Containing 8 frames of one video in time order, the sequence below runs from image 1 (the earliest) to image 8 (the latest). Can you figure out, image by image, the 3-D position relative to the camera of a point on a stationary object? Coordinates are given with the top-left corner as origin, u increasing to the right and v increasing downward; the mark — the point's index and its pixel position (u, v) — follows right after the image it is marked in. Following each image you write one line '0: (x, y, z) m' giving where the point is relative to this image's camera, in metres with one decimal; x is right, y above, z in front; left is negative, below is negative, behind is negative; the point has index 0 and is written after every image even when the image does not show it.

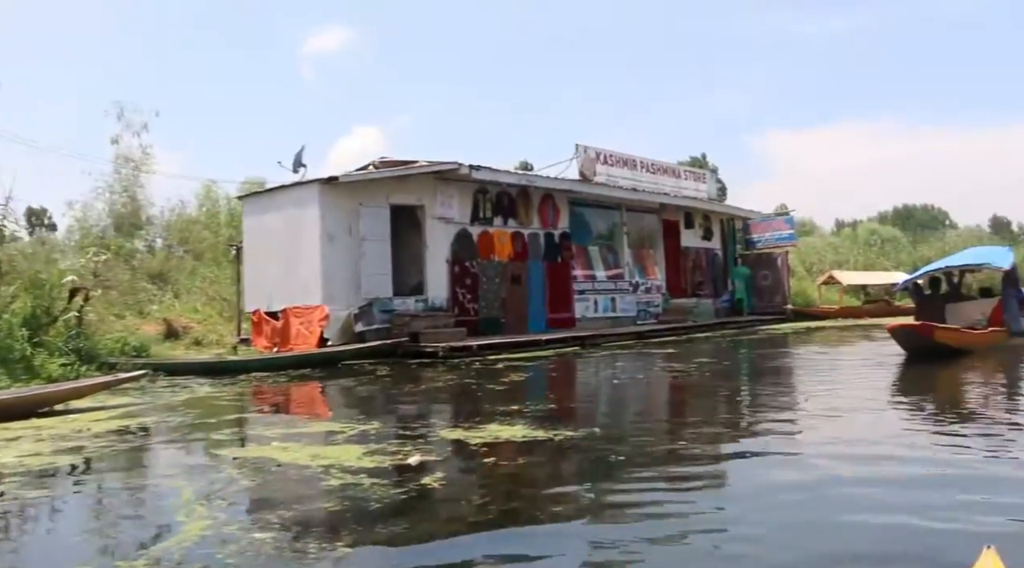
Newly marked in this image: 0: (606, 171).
0: (+1.7, +2.4, +19.8) m
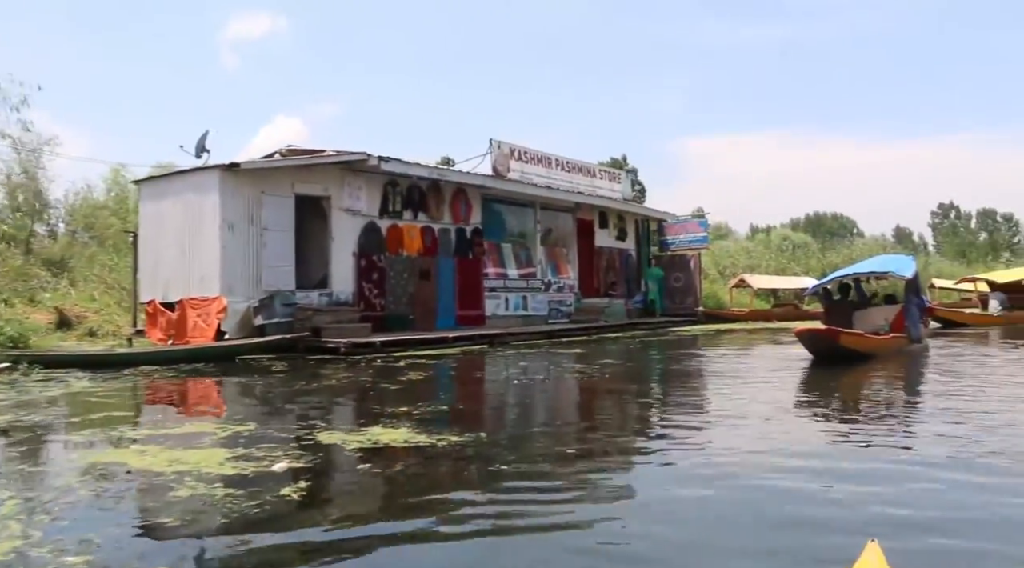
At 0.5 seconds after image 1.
0: (0.0, +2.4, +19.7) m
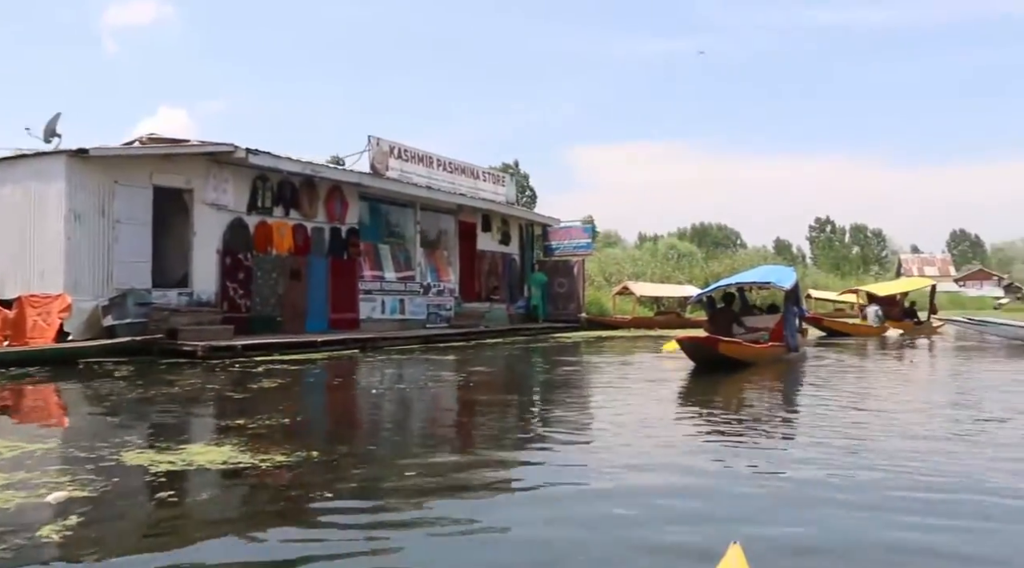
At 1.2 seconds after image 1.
0: (-2.2, +2.3, +19.2) m
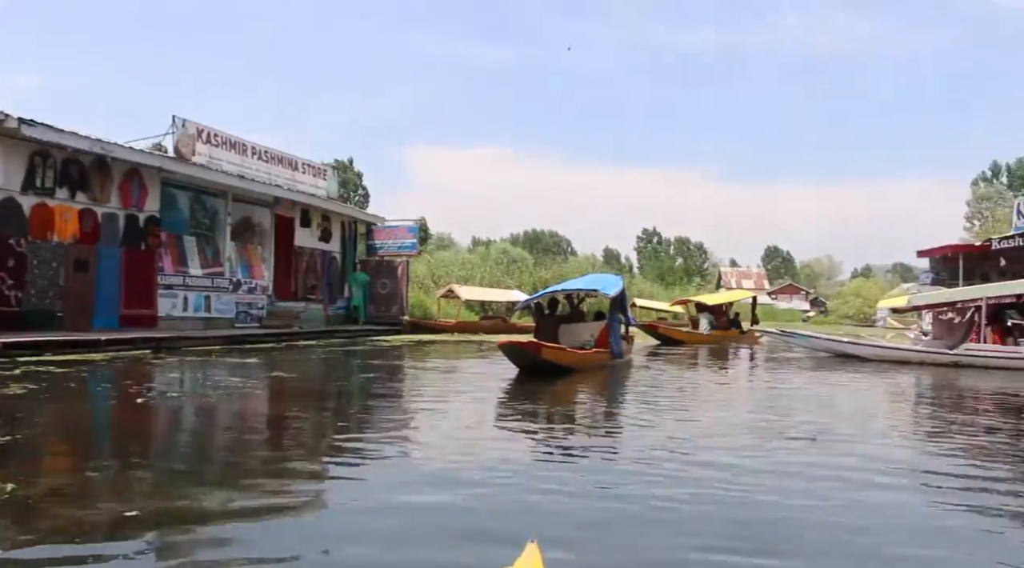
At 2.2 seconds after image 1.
0: (-5.5, +2.4, +18.0) m
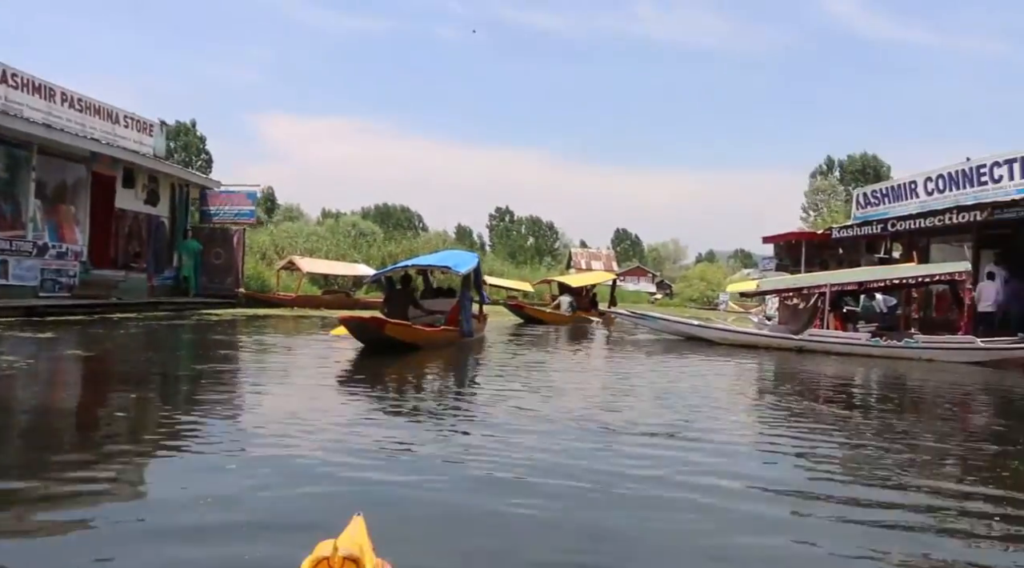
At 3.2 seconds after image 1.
0: (-8.0, +3.0, +16.1) m
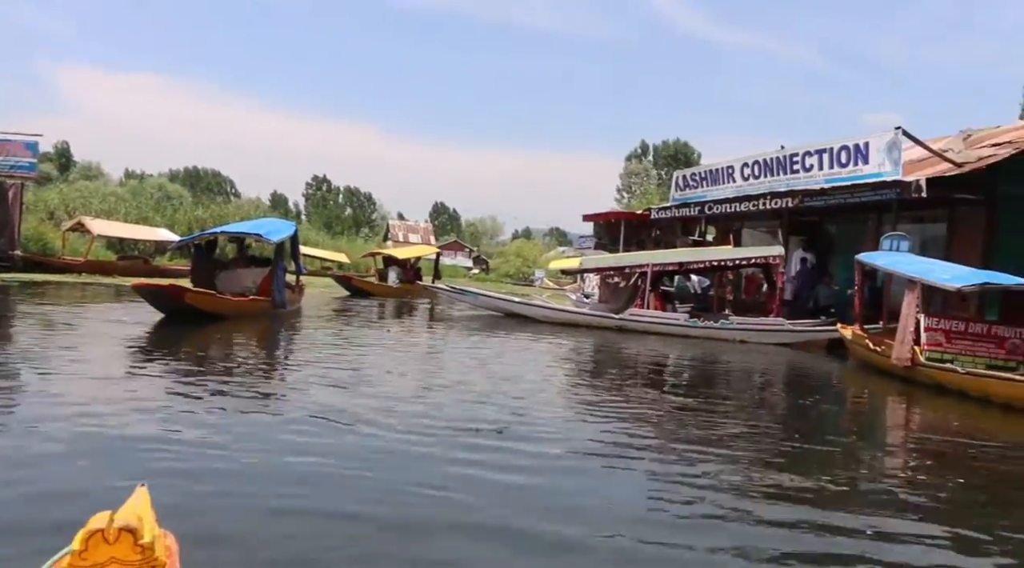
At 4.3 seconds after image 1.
0: (-10.6, +3.7, +13.5) m
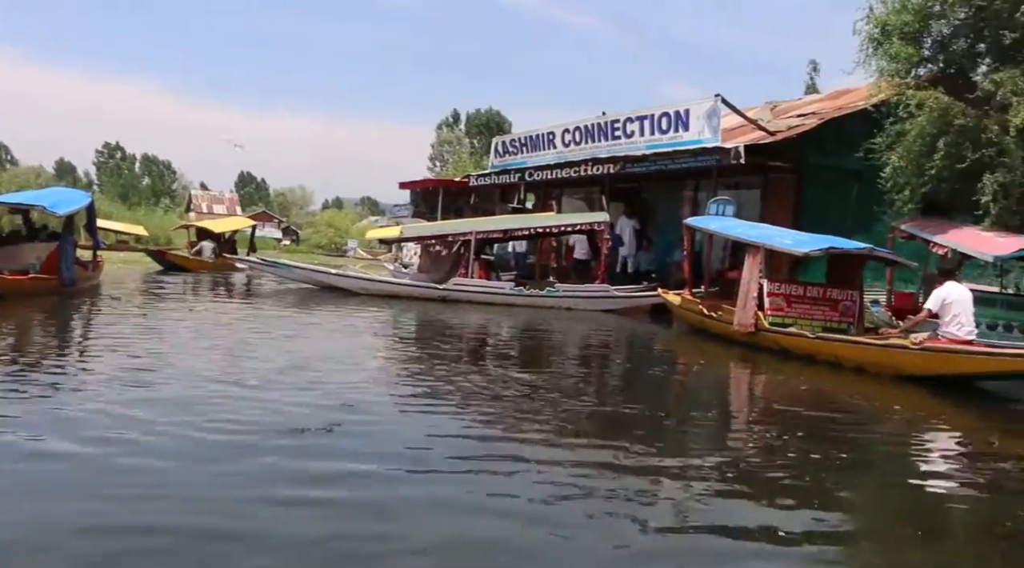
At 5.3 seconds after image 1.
0: (-12.7, +3.8, +10.5) m
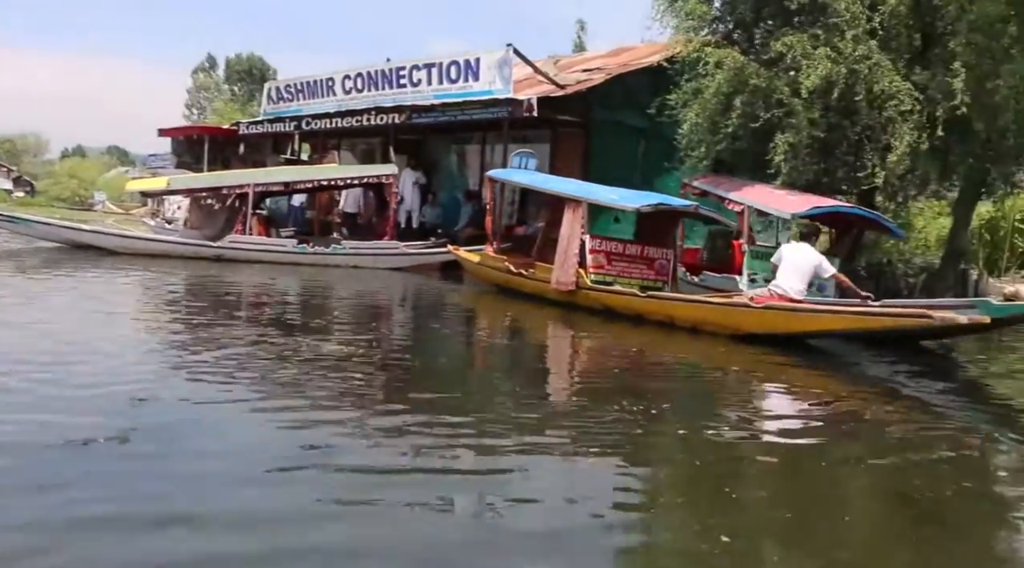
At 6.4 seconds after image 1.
0: (-14.3, +4.0, +6.2) m
